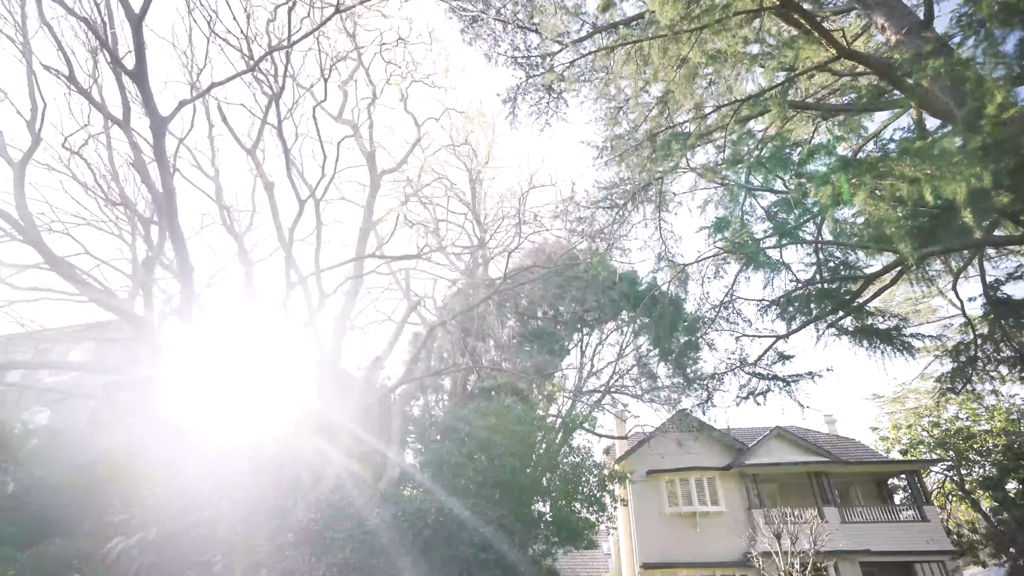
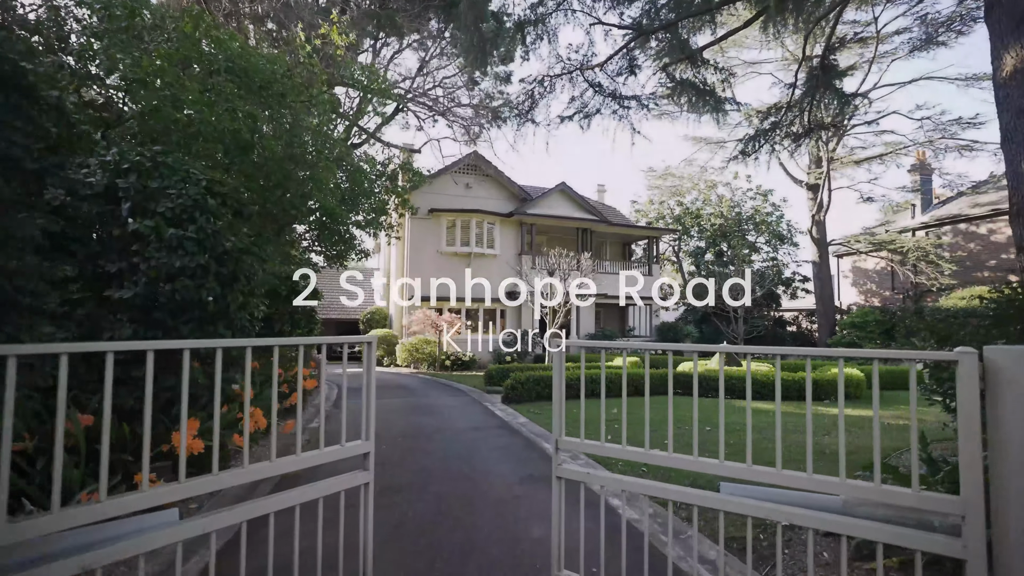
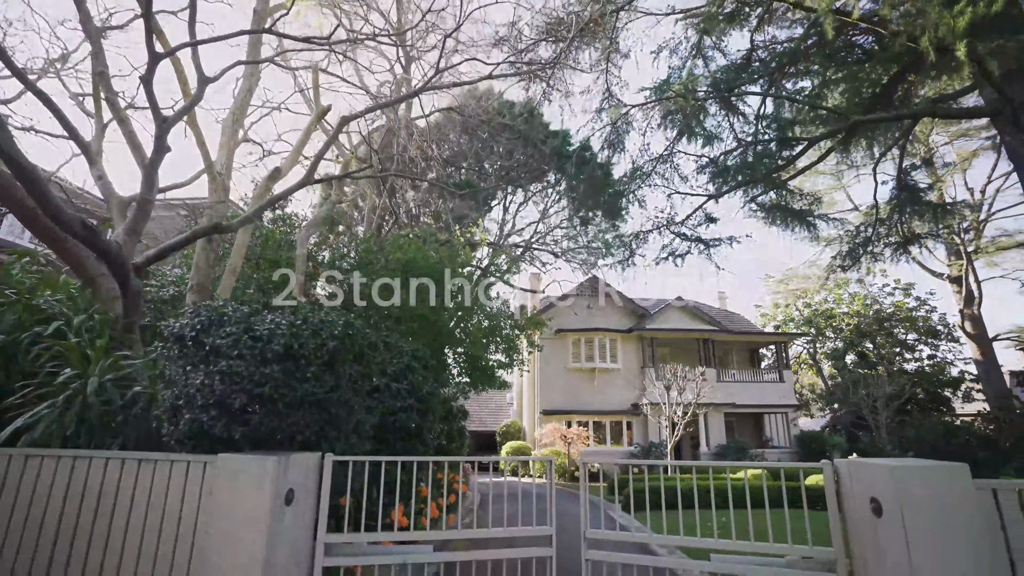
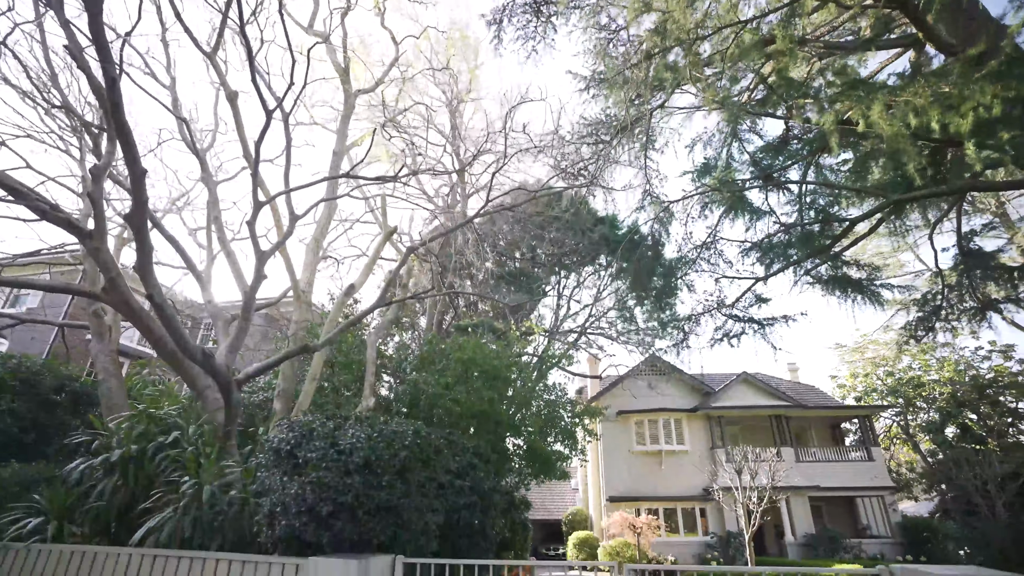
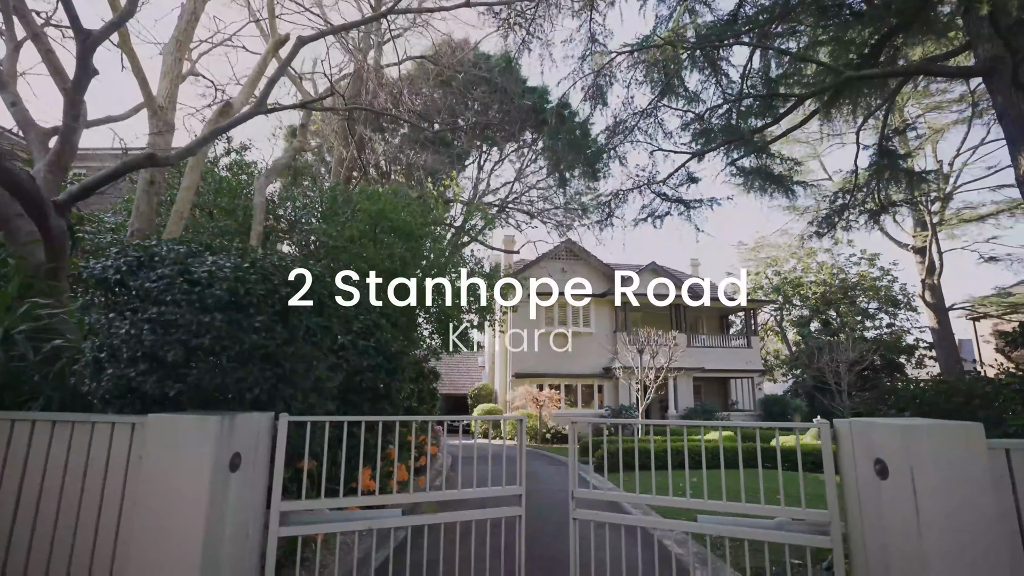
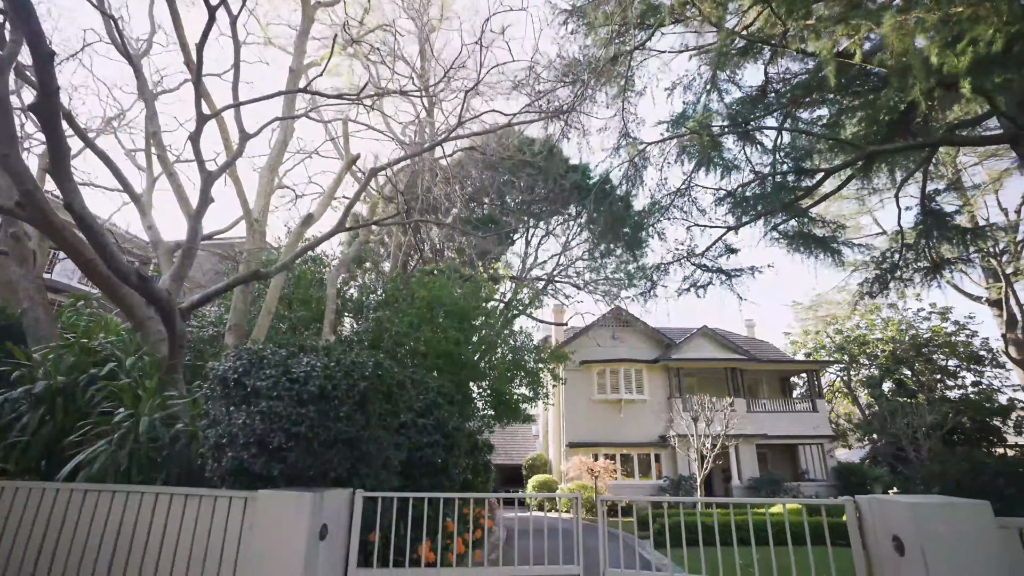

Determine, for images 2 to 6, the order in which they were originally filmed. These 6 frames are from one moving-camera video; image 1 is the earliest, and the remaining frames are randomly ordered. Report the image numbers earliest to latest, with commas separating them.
4, 6, 3, 5, 2
